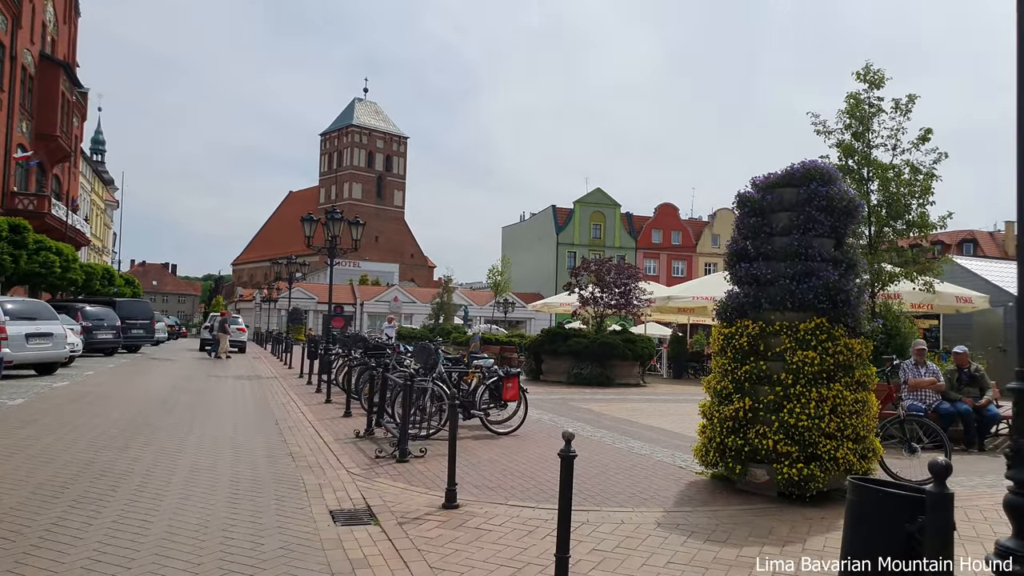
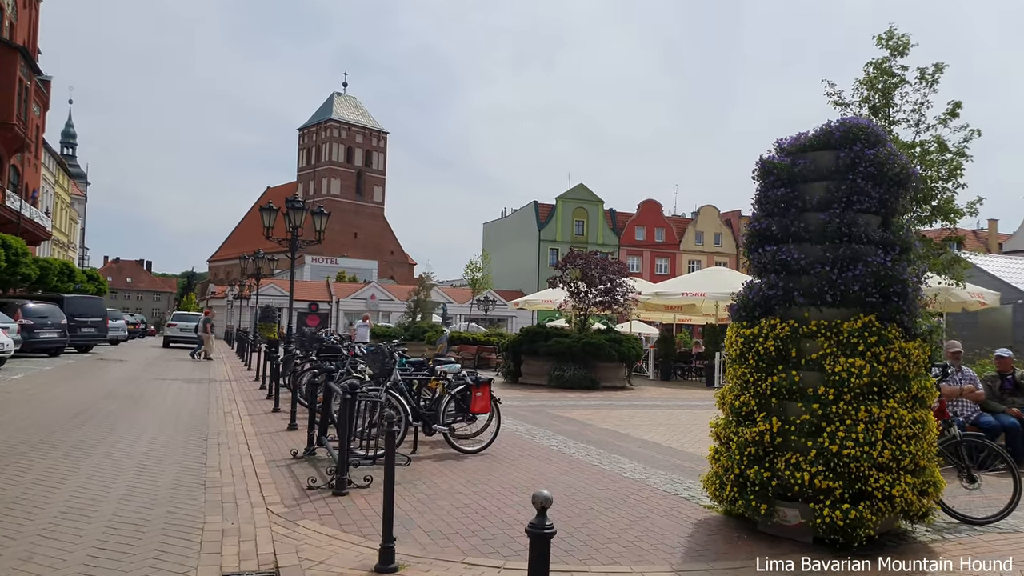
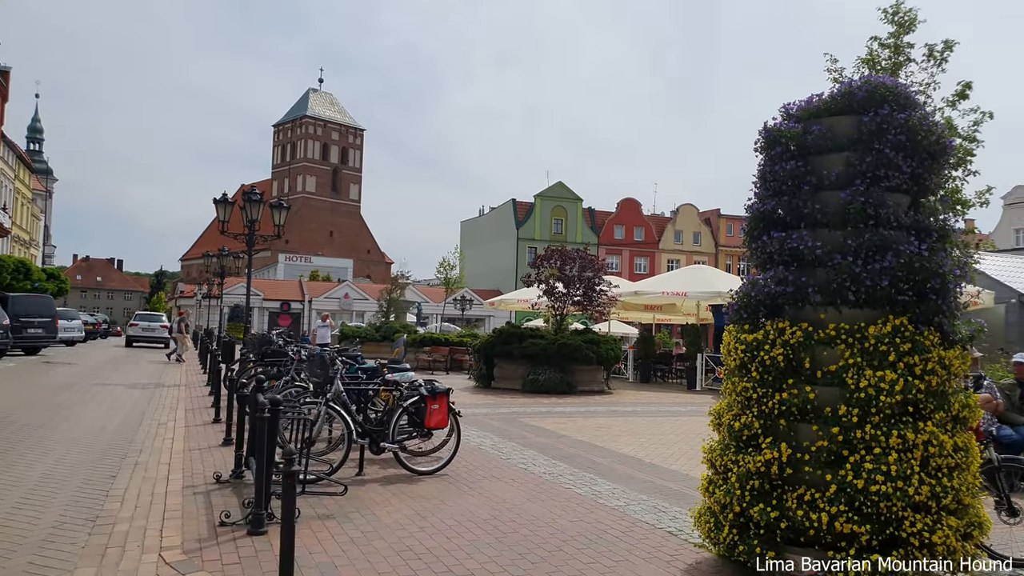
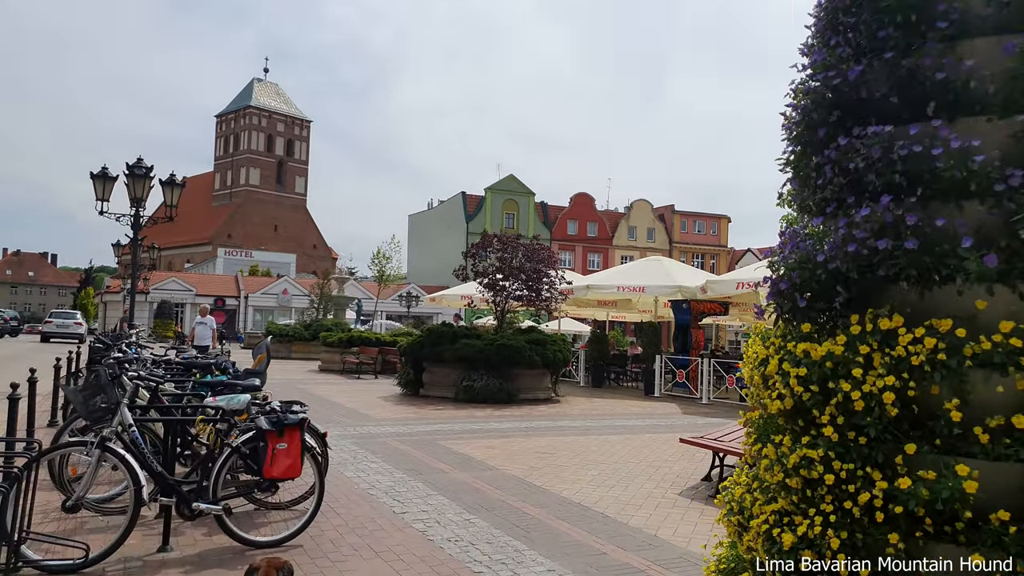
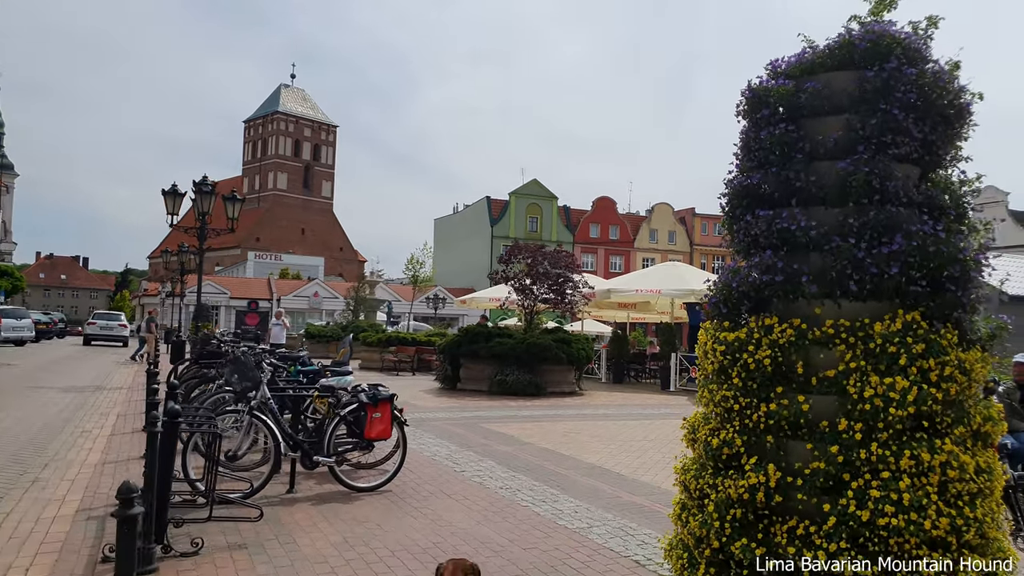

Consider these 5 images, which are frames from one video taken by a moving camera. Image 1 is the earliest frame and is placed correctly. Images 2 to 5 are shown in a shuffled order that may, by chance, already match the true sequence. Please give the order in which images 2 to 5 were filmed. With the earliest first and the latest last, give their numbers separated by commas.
2, 3, 5, 4
